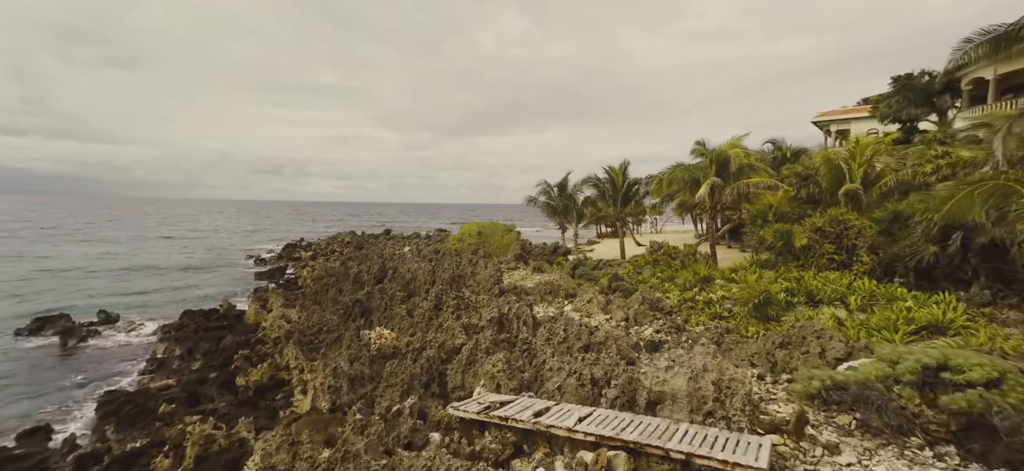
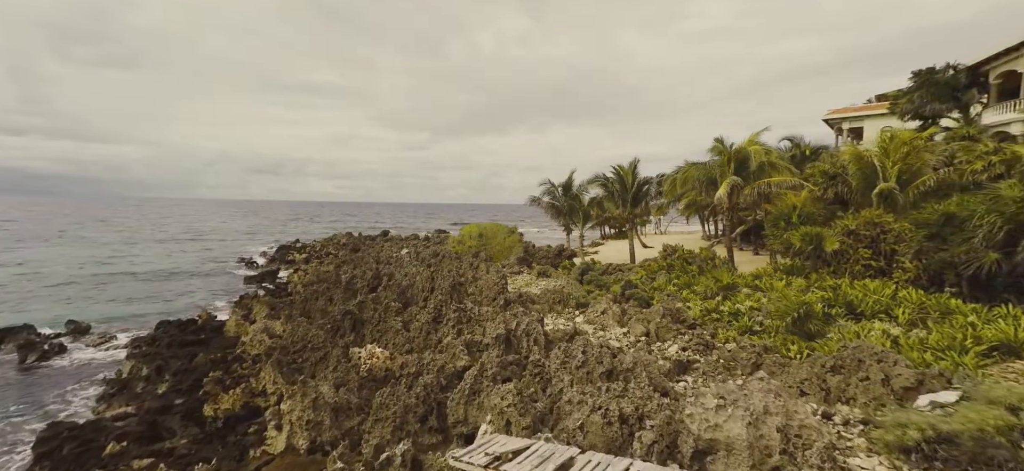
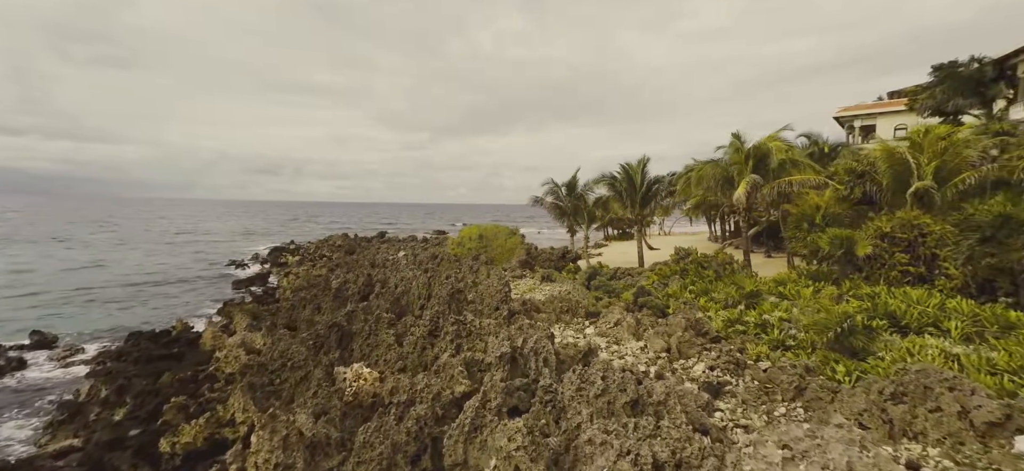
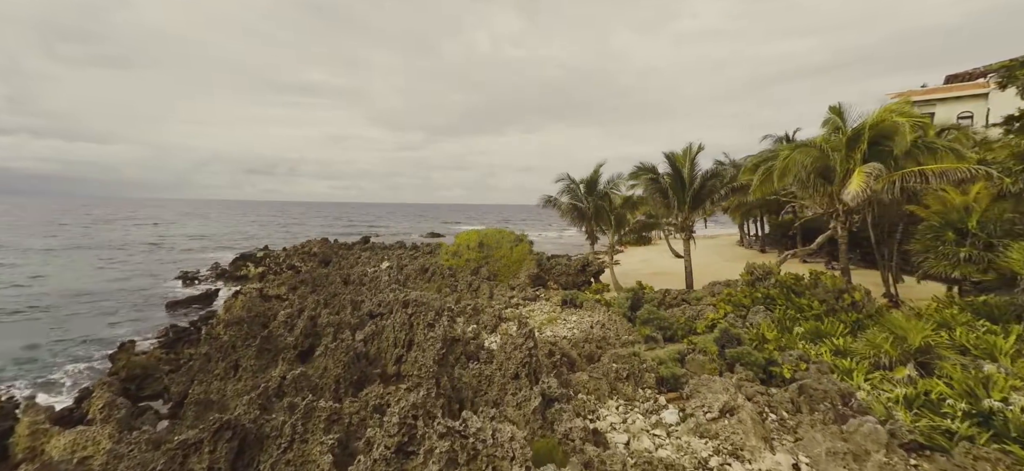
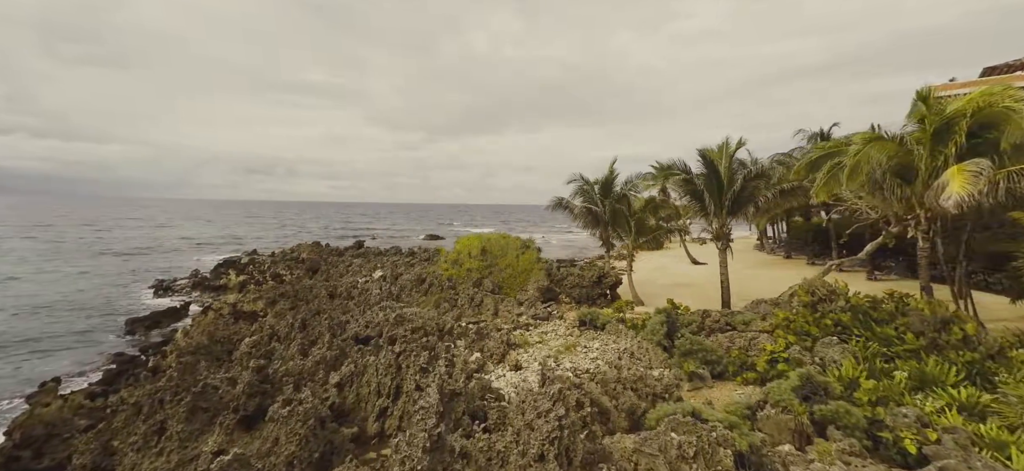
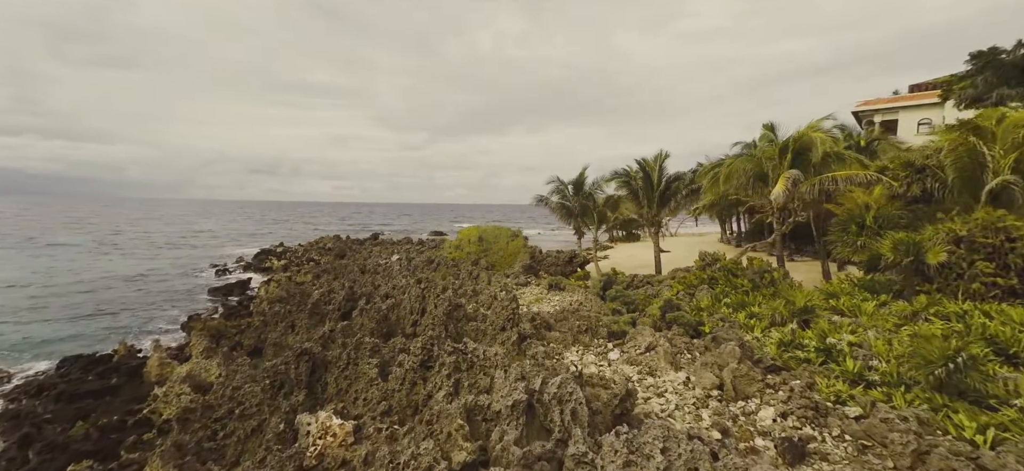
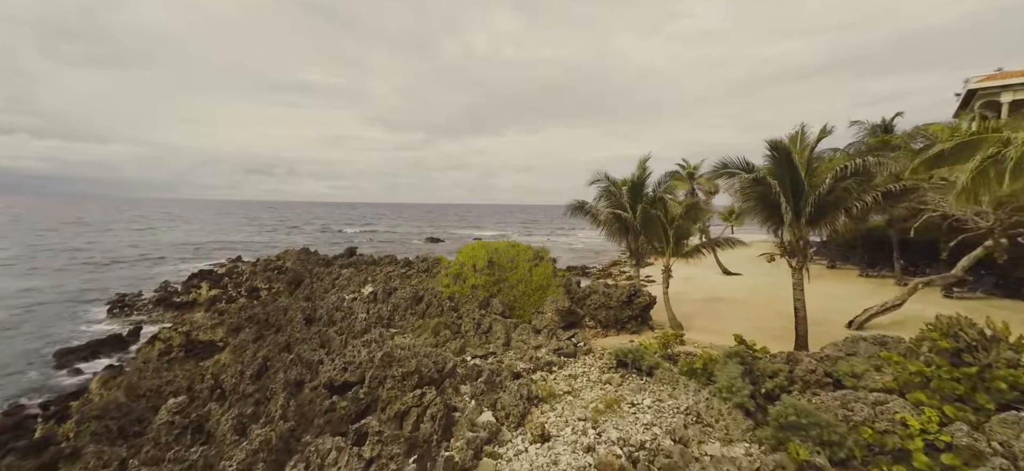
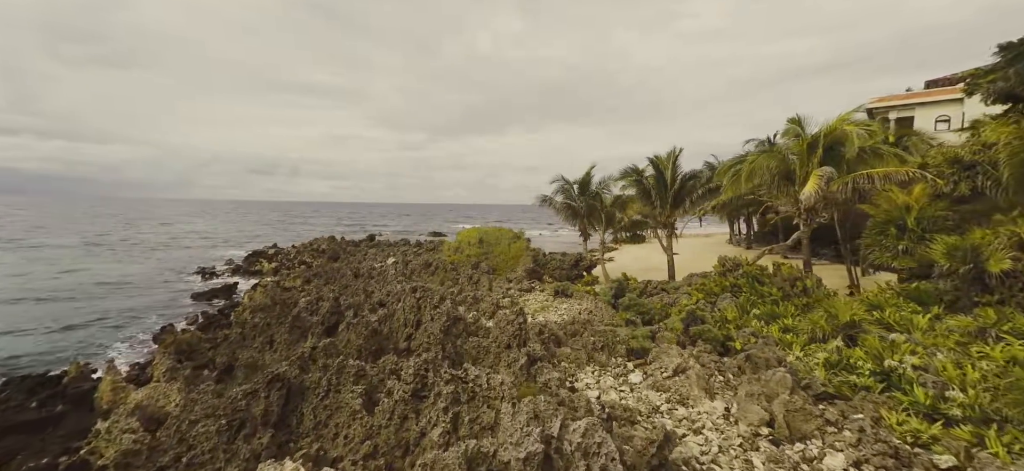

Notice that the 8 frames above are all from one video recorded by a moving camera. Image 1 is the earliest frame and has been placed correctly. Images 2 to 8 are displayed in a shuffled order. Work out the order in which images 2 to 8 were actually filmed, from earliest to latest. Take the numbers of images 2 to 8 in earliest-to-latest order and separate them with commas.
2, 3, 6, 8, 4, 5, 7
